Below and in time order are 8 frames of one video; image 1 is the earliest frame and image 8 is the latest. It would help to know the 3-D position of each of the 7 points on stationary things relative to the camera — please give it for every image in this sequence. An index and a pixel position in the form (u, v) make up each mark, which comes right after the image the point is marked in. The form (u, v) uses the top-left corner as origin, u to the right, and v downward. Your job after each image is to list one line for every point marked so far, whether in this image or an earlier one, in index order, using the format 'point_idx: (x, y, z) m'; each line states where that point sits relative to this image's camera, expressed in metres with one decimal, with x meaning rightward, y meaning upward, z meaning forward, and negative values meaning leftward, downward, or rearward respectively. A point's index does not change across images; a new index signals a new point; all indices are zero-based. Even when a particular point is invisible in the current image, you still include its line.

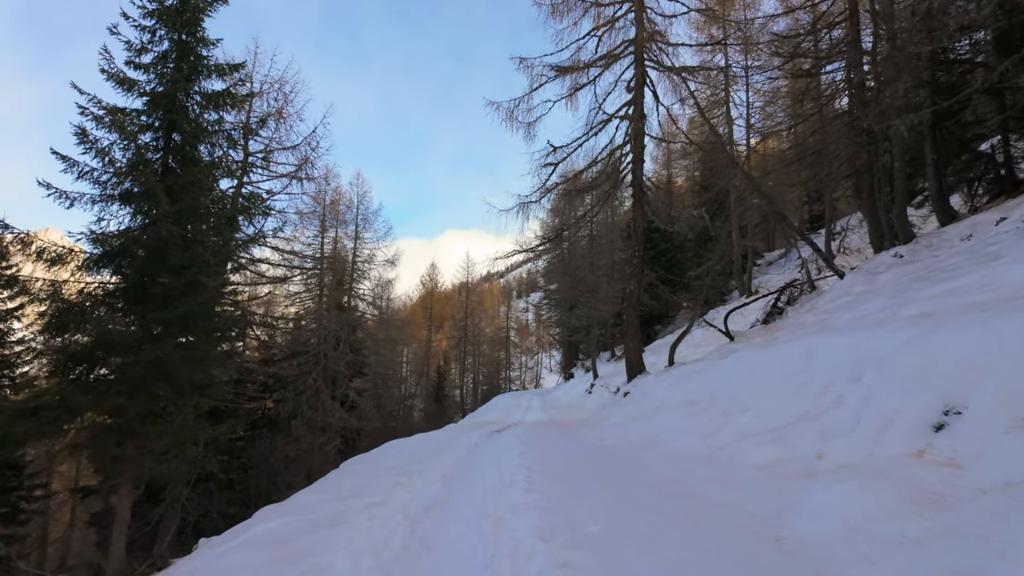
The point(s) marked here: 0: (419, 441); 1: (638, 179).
0: (-1.3, -2.1, +8.1) m
1: (+2.3, +2.1, +10.9) m
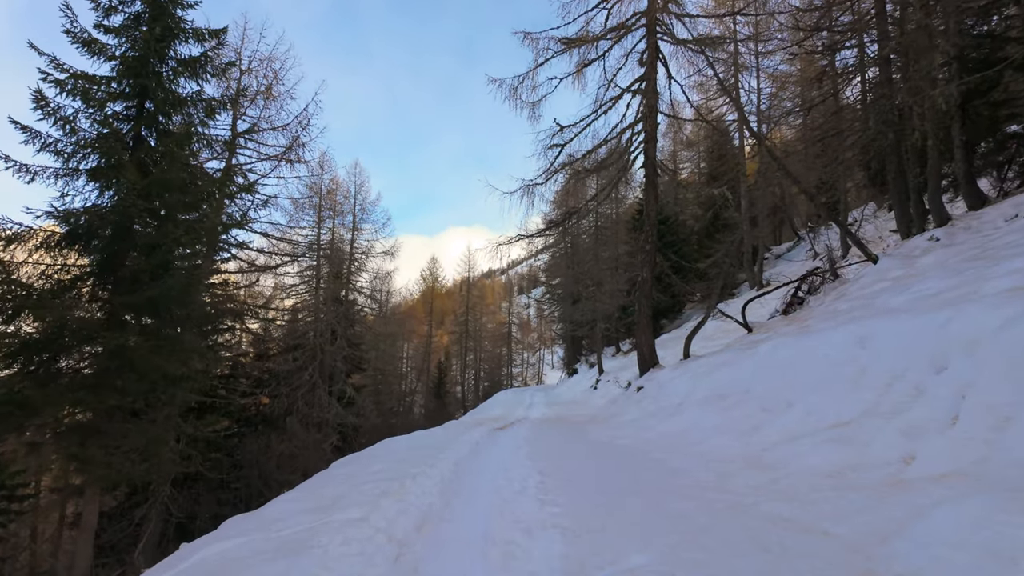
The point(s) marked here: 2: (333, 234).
0: (-1.2, -1.9, +7.4) m
1: (+2.4, +2.3, +10.2) m
2: (-6.0, +1.8, +19.6) m
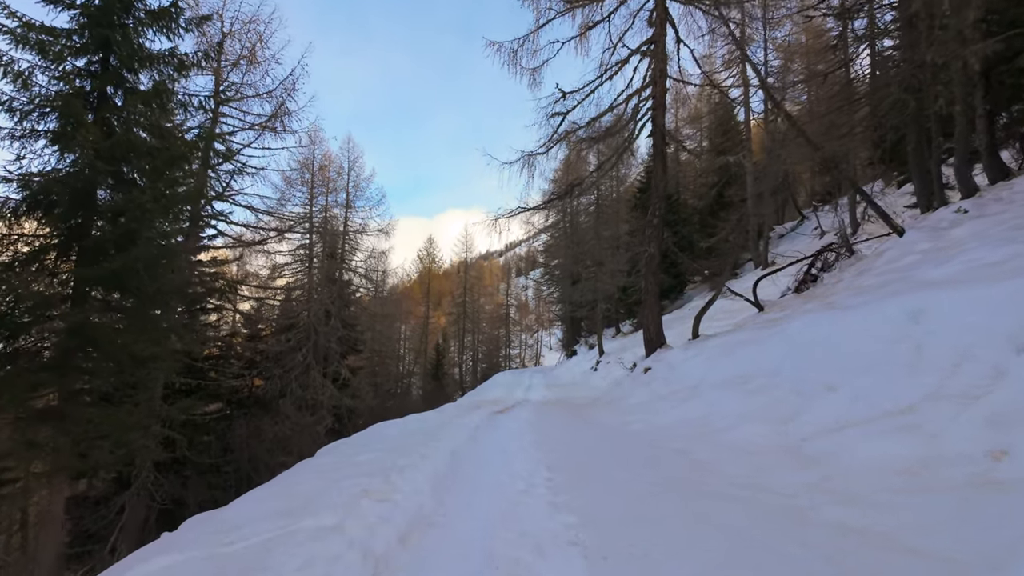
0: (-1.2, -1.6, +7.0) m
1: (+2.4, +2.7, +9.6) m
2: (-6.1, +2.5, +19.0) m
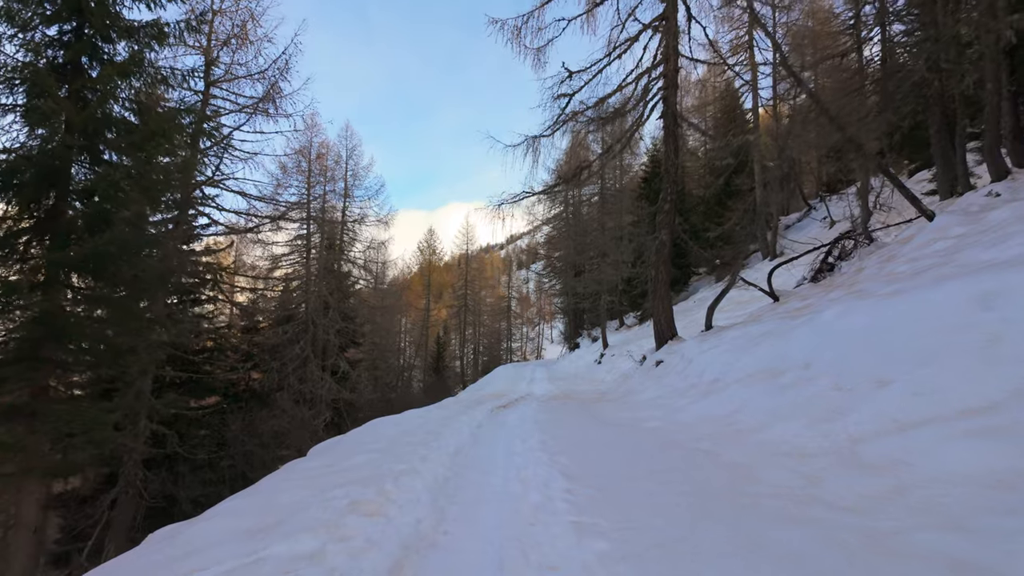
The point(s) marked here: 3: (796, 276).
0: (-1.1, -1.5, +6.6) m
1: (+2.5, +2.8, +9.1) m
2: (-6.0, +2.8, +18.6) m
3: (+5.2, +0.2, +10.7) m
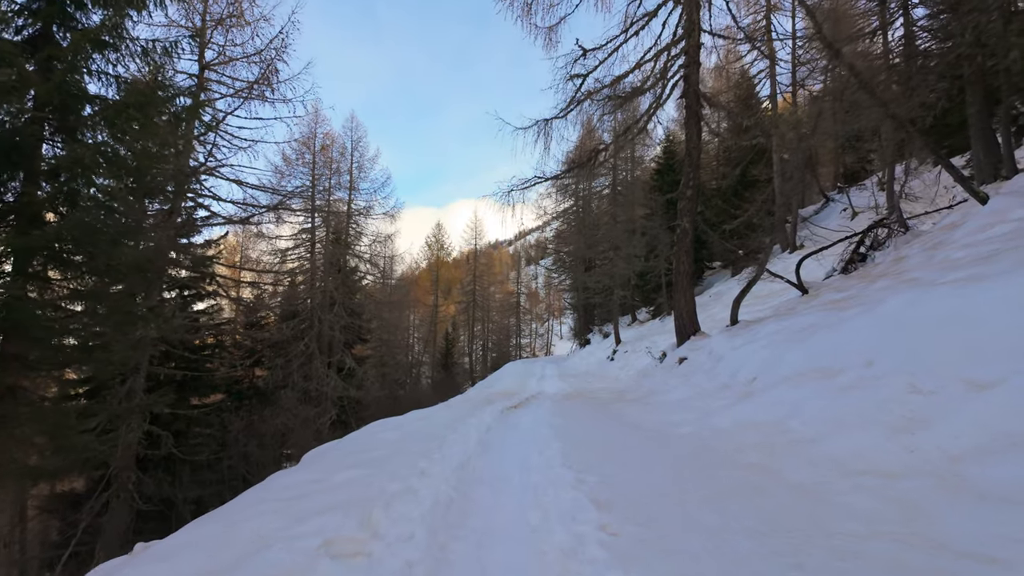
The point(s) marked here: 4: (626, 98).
0: (-1.0, -1.4, +6.0) m
1: (+2.6, +3.0, +8.5) m
2: (-5.7, +2.9, +18.1) m
3: (+5.4, +0.4, +10.0) m
4: (+1.7, +2.8, +8.6) m
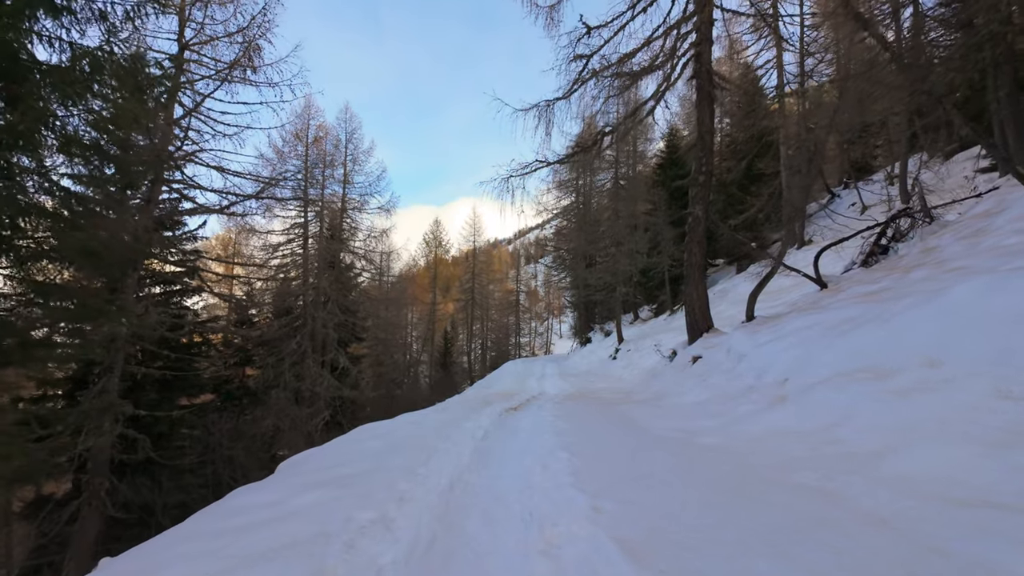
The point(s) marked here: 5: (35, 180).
0: (-1.0, -1.3, +5.5) m
1: (+2.6, +3.0, +7.9) m
2: (-5.7, +3.0, +17.5) m
3: (+5.4, +0.4, +9.5) m
4: (+1.7, +2.9, +8.0) m
5: (-3.7, +1.0, +4.8) m
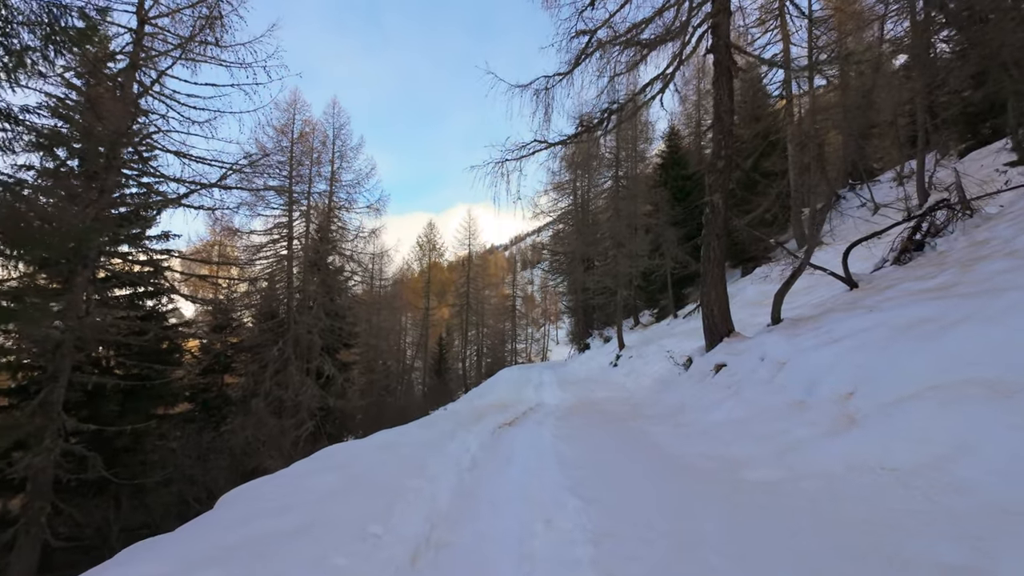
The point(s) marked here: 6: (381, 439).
0: (-1.1, -1.3, +4.5) m
1: (+2.6, +3.1, +7.1) m
2: (-5.8, +3.0, +16.6) m
3: (+5.3, +0.4, +8.6) m
4: (+1.6, +2.9, +7.2) m
5: (-3.7, +1.0, +3.9) m
6: (-1.1, -1.3, +5.0) m
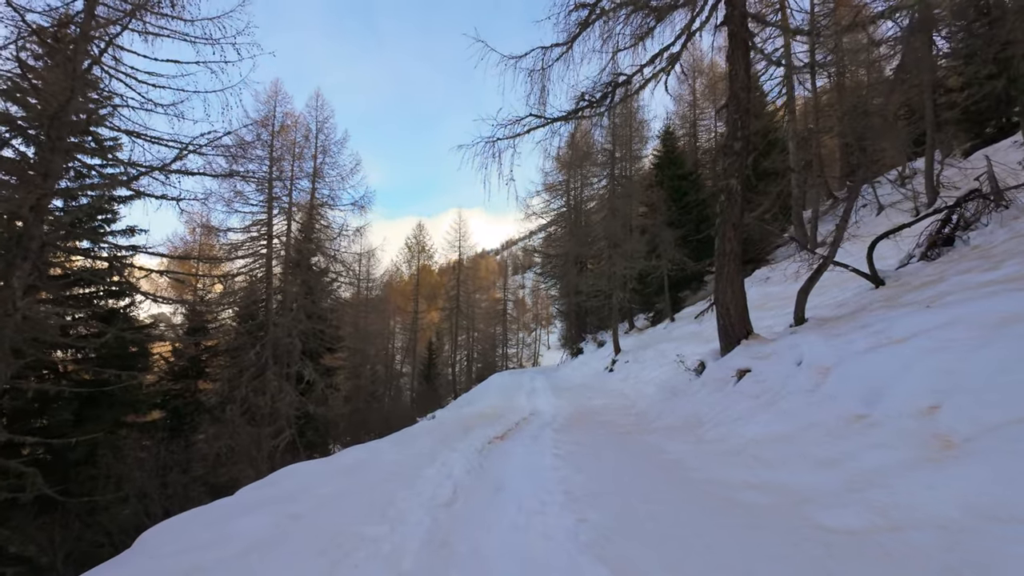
0: (-1.1, -1.2, +3.8) m
1: (+2.5, +3.1, +6.4) m
2: (-6.1, +2.9, +15.8) m
3: (+5.2, +0.5, +7.9) m
4: (+1.5, +3.0, +6.5) m
5: (-3.7, +1.1, +3.0) m
6: (-1.2, -1.2, +4.2) m
